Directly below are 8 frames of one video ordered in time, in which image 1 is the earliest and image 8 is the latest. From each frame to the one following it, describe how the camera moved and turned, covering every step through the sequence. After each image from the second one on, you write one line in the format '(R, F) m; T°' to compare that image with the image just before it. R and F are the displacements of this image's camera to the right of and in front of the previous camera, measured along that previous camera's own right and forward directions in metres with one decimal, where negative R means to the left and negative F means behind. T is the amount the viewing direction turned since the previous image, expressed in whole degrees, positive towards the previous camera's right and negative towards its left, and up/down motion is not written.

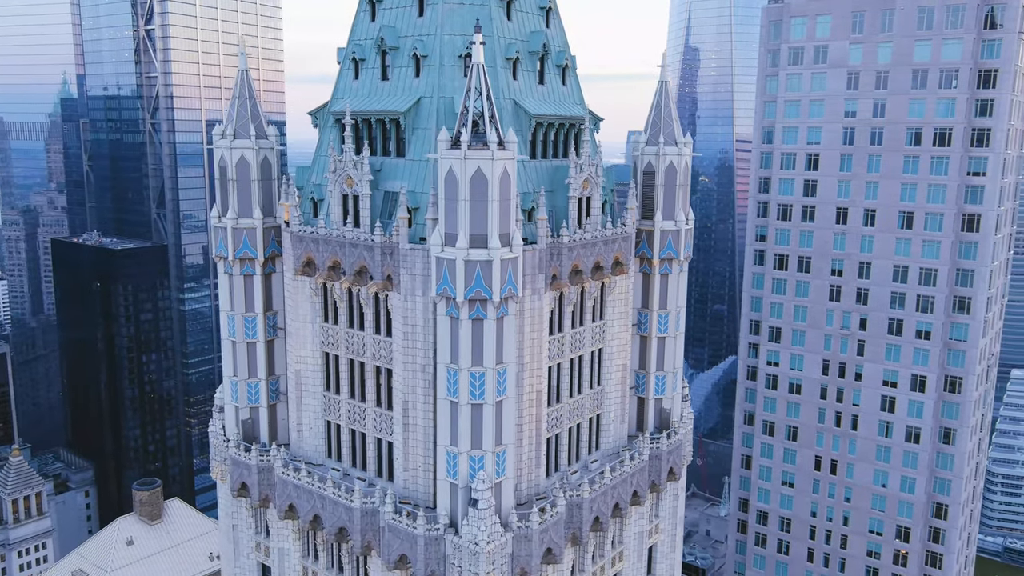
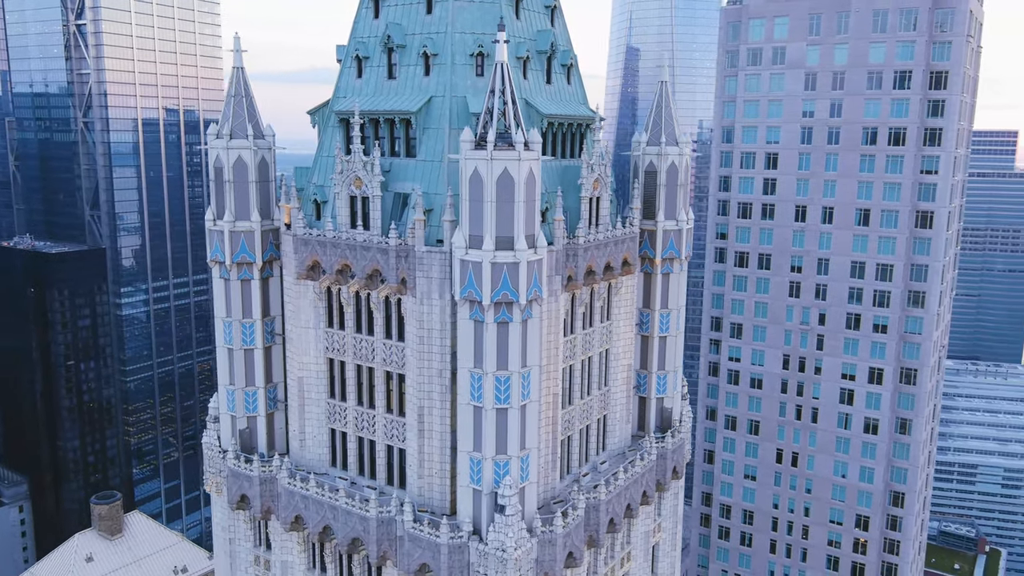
(-2.8, +0.5) m; +4°
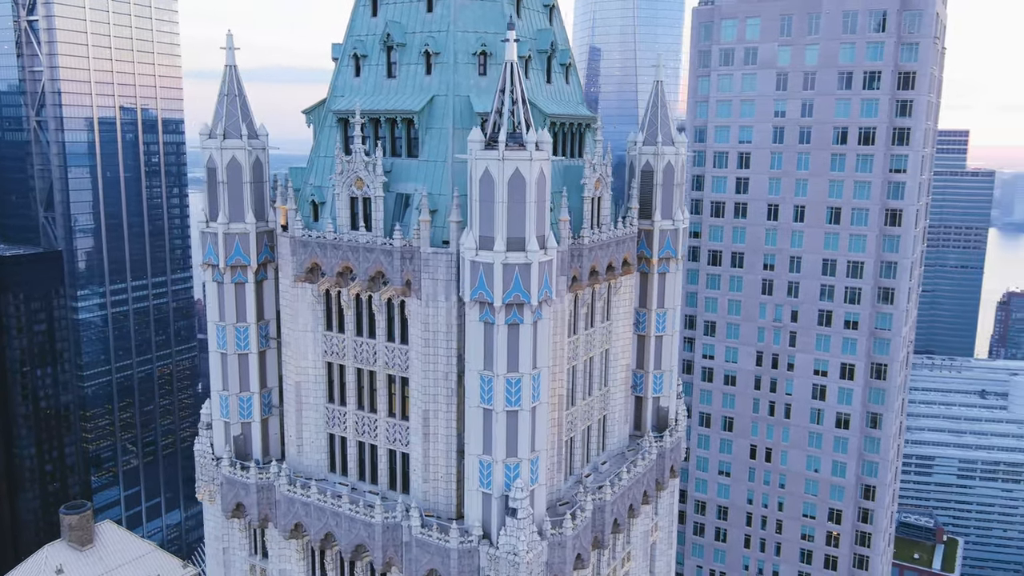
(-1.6, +0.3) m; +3°
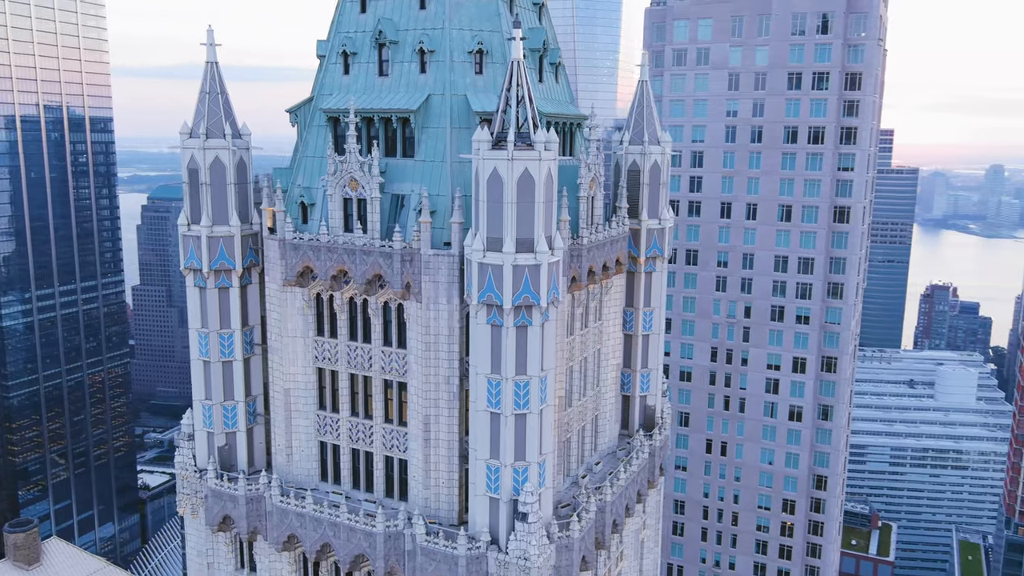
(-2.2, +0.5) m; +4°
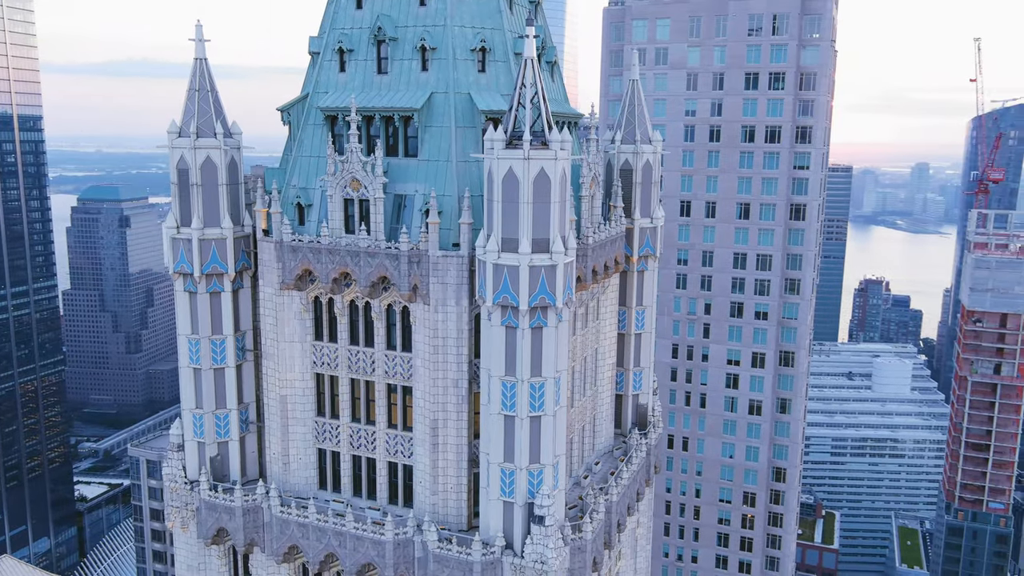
(-2.3, +0.4) m; +4°
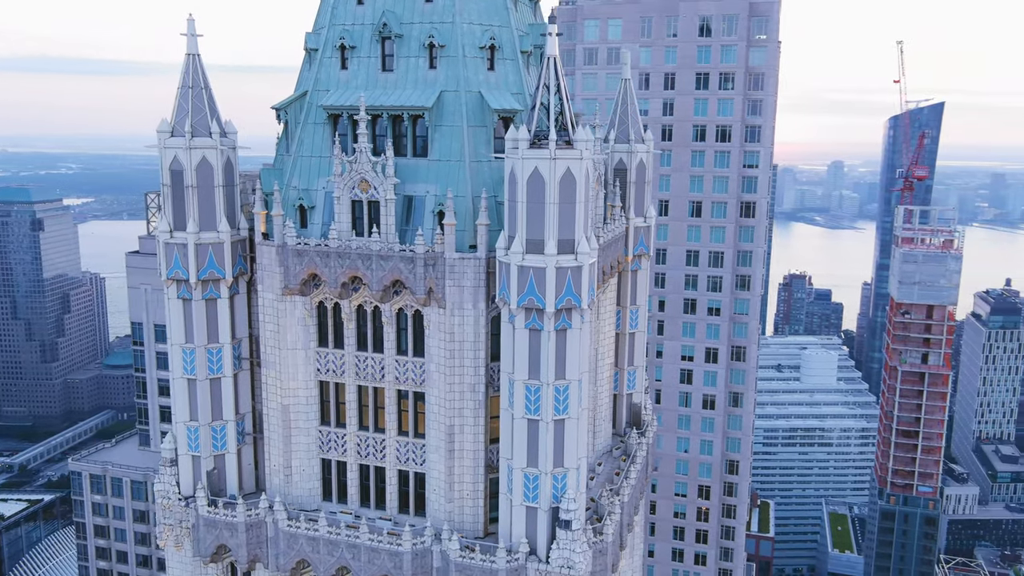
(-2.9, +0.6) m; +5°
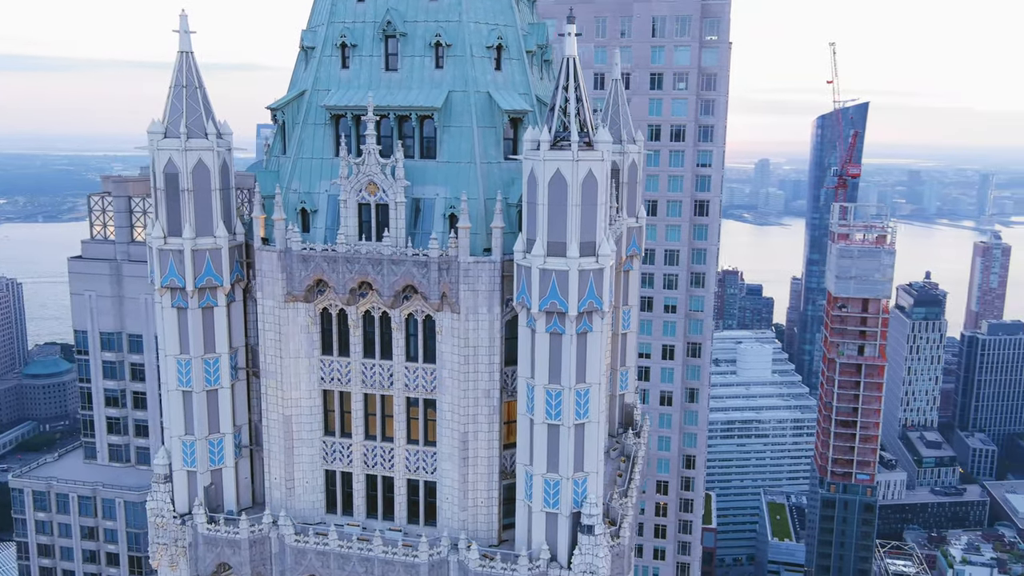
(-2.6, +0.5) m; +4°
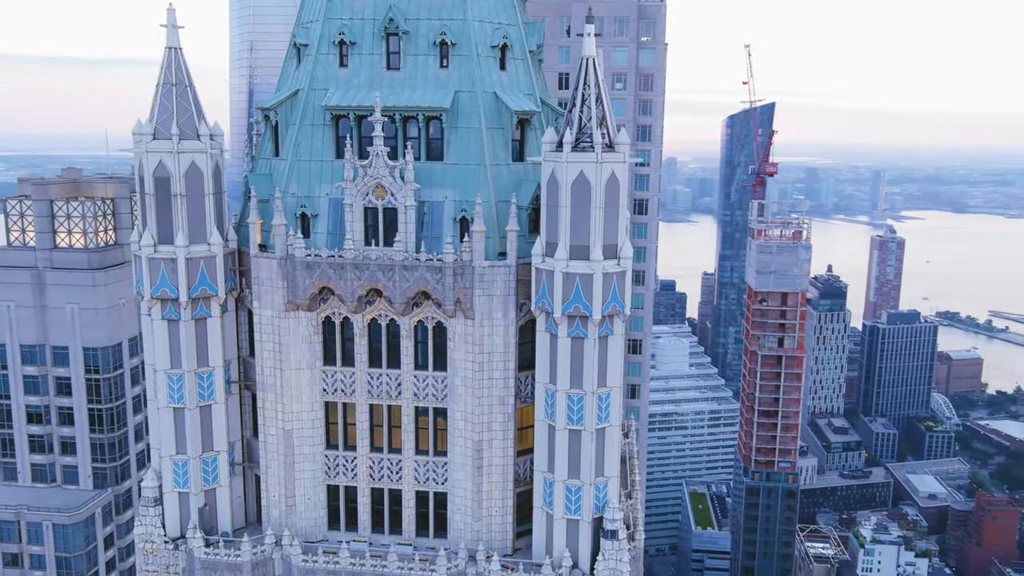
(-3.2, +0.7) m; +6°
